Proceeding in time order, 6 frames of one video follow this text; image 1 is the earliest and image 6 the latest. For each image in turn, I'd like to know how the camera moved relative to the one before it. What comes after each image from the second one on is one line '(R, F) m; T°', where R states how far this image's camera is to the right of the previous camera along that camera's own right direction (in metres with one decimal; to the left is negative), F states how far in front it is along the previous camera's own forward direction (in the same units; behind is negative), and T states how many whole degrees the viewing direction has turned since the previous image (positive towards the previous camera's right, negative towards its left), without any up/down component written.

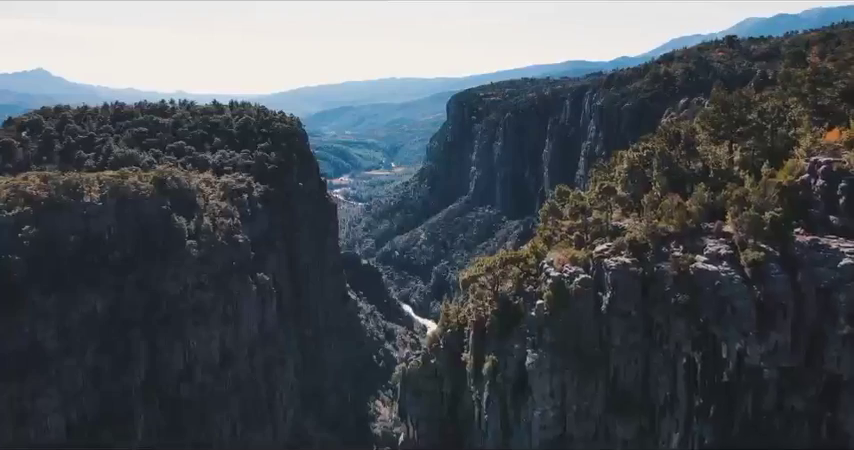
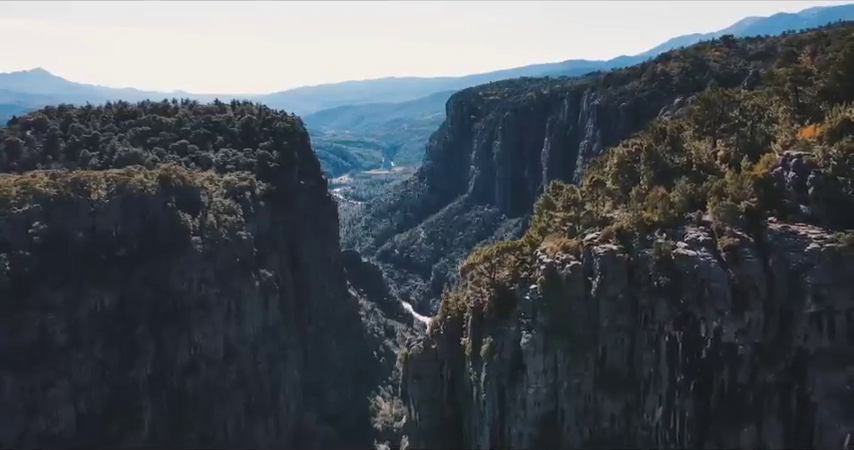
(0.0, -1.4) m; 0°
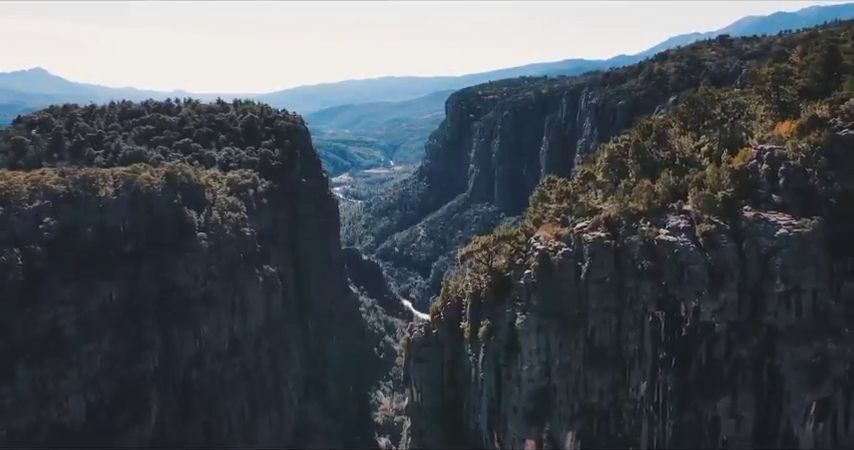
(-0.1, -1.5) m; 0°
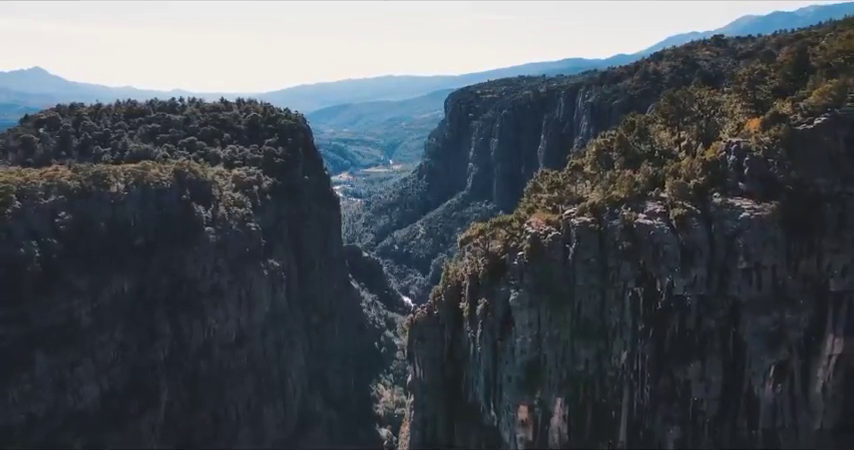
(-0.1, -2.3) m; 0°
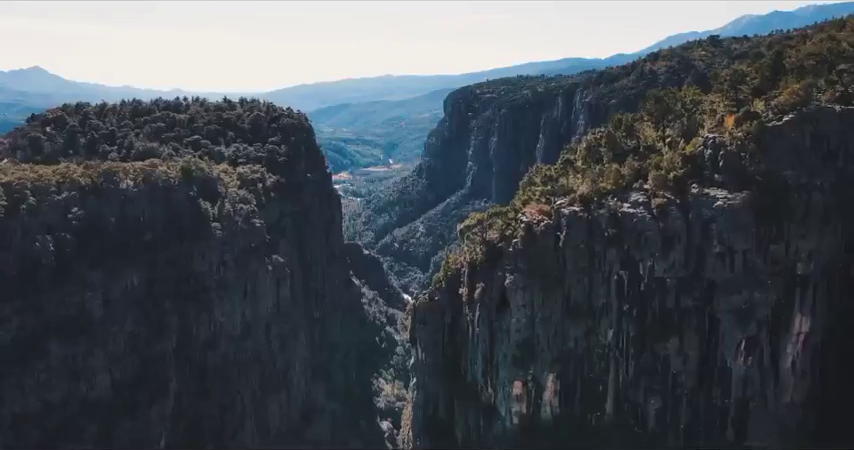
(-0.1, -2.0) m; 0°
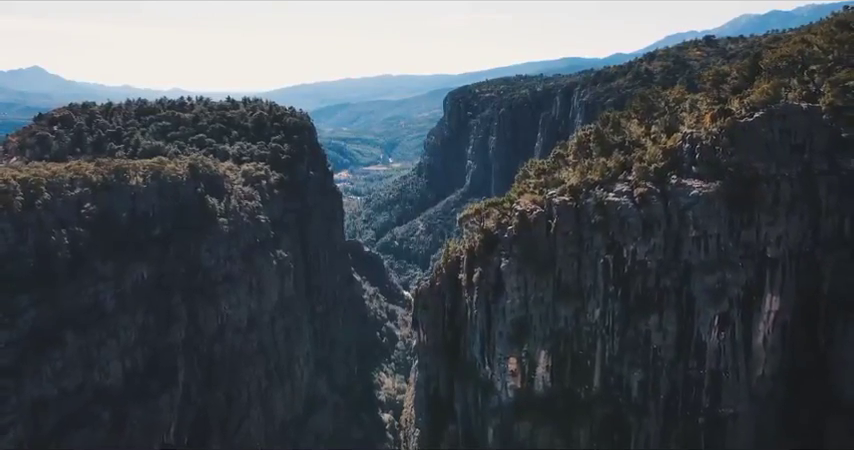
(-0.1, -2.2) m; 0°
